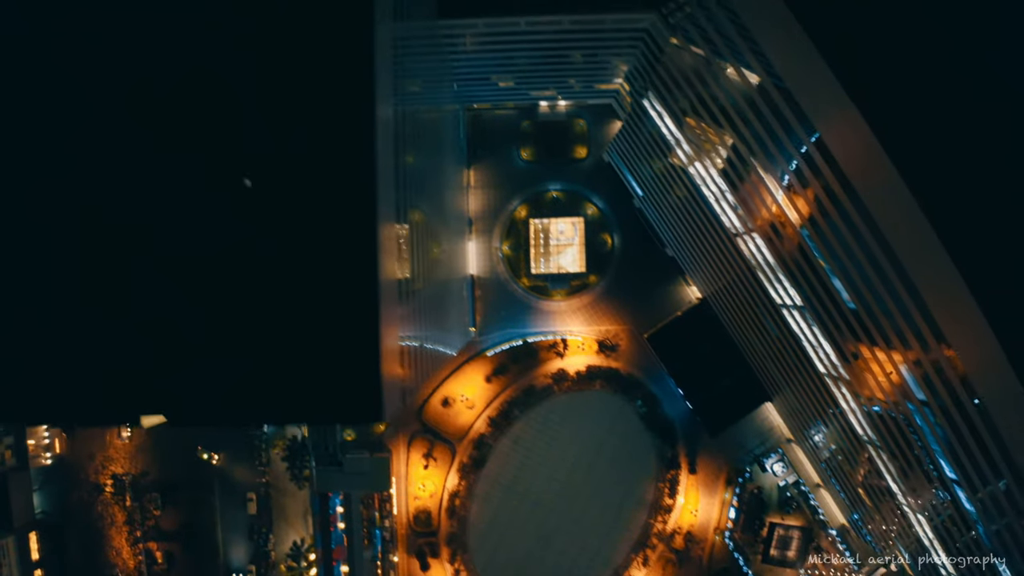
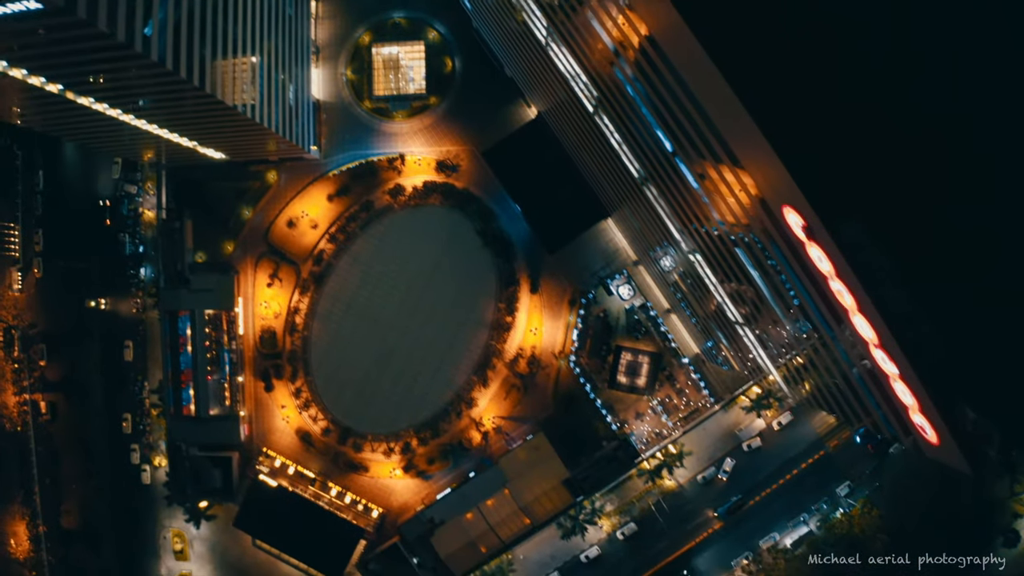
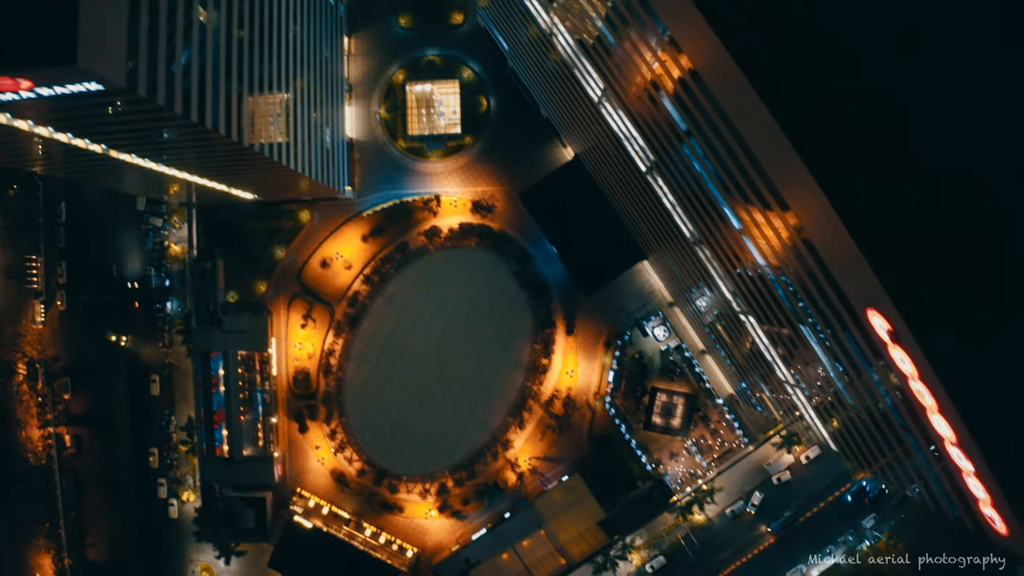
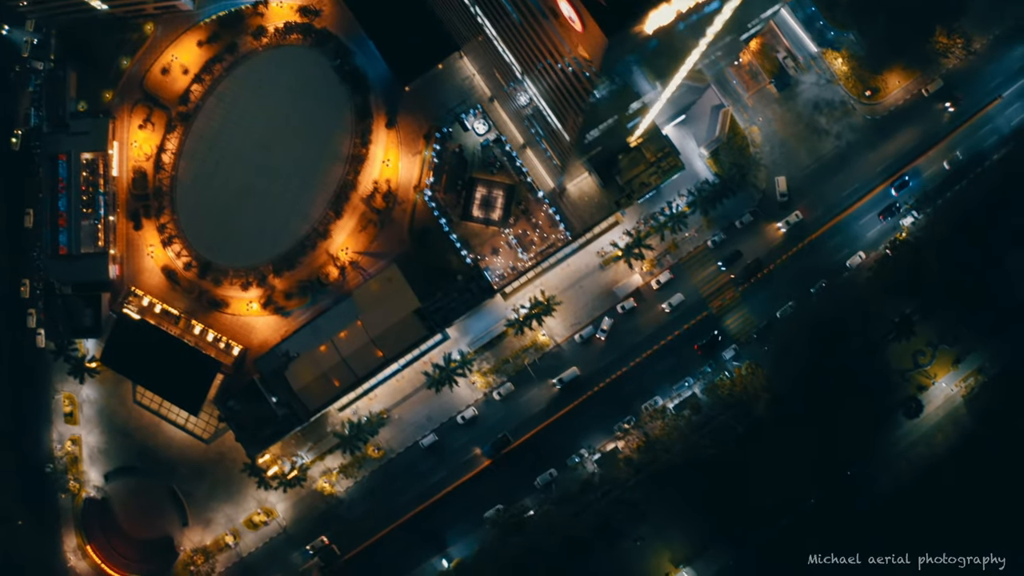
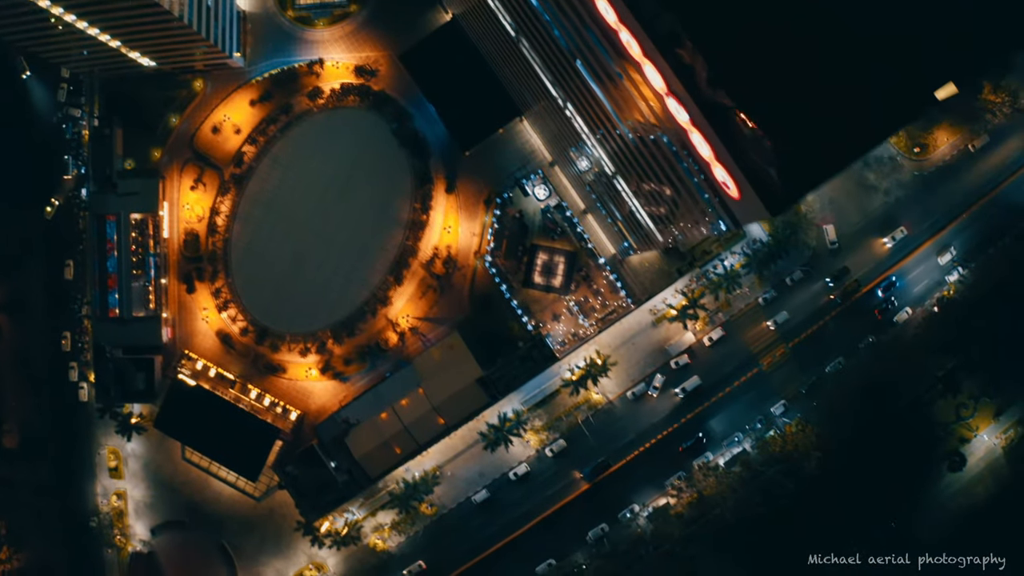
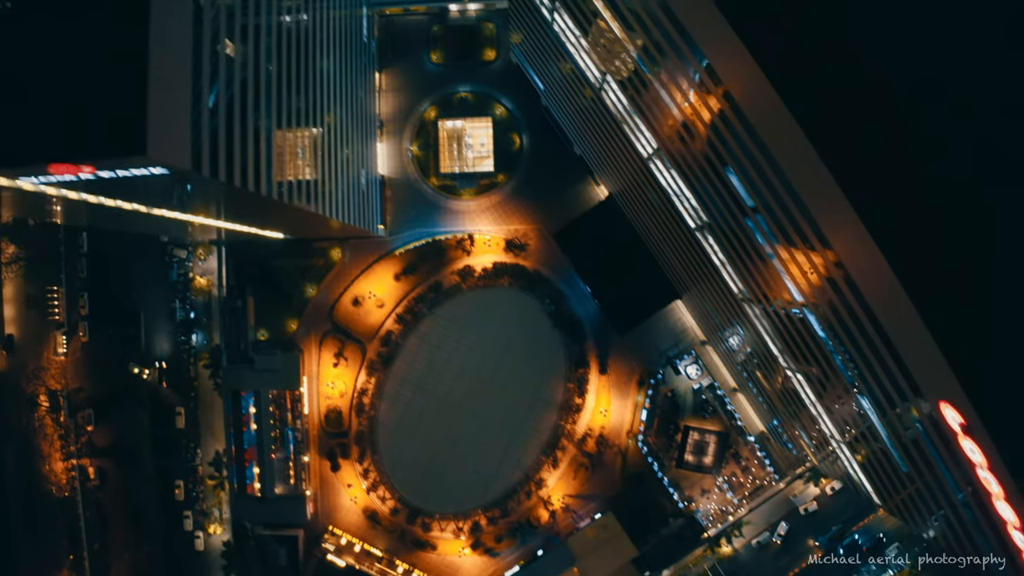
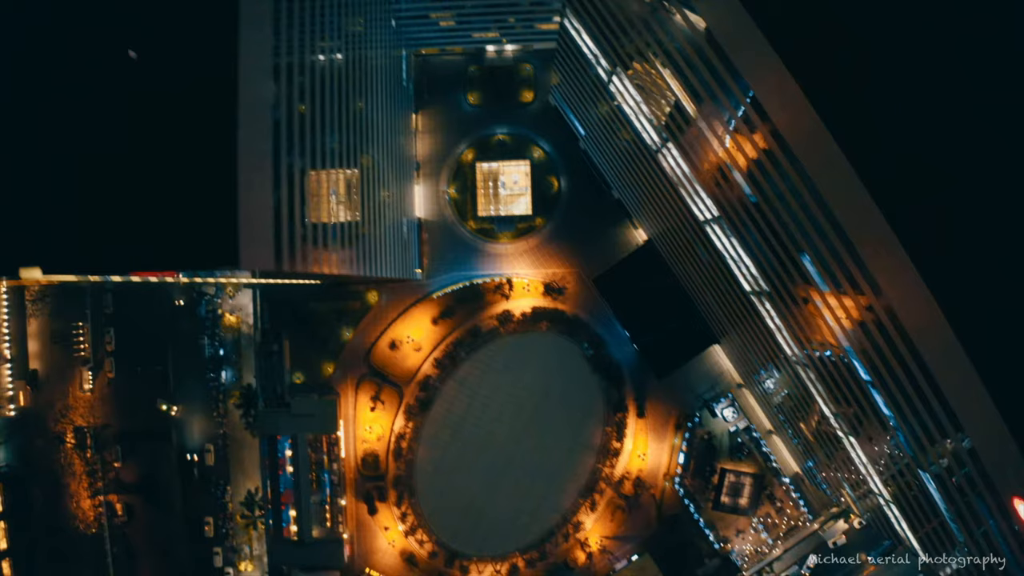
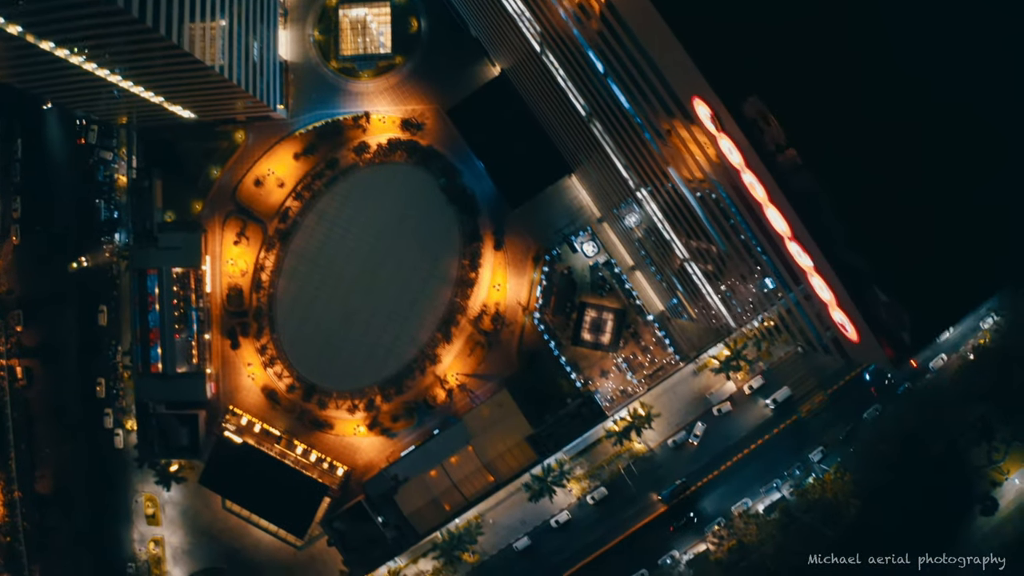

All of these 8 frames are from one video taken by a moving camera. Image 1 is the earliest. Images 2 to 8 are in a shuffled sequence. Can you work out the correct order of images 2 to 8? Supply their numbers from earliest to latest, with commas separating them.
7, 6, 3, 2, 8, 5, 4
